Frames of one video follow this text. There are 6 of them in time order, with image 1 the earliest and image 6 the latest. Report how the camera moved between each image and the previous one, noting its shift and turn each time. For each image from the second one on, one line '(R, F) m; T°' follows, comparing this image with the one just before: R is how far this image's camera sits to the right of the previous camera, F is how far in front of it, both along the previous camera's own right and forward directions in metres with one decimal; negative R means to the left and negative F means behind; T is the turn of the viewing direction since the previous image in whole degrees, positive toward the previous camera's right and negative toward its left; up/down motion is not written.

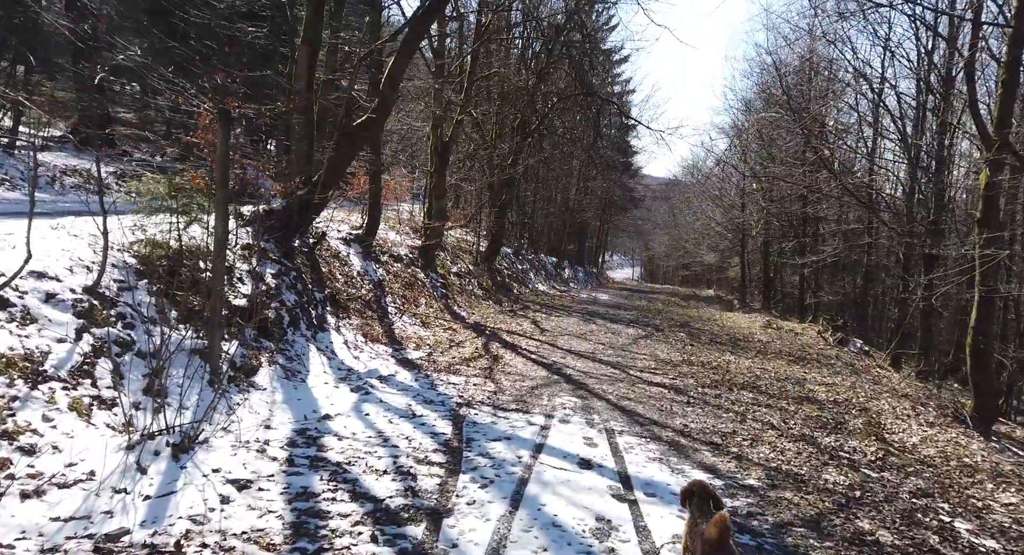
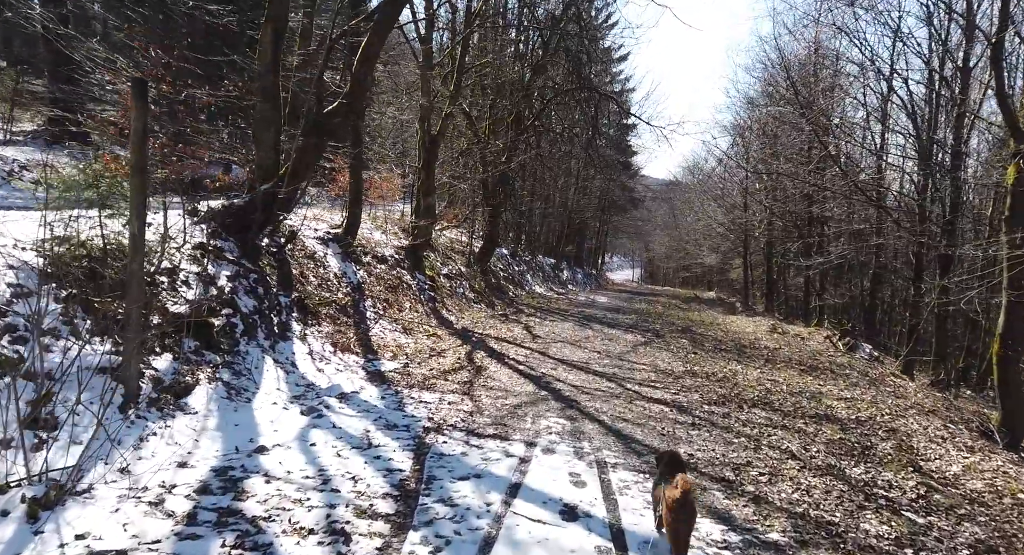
(+0.2, +1.3) m; 0°
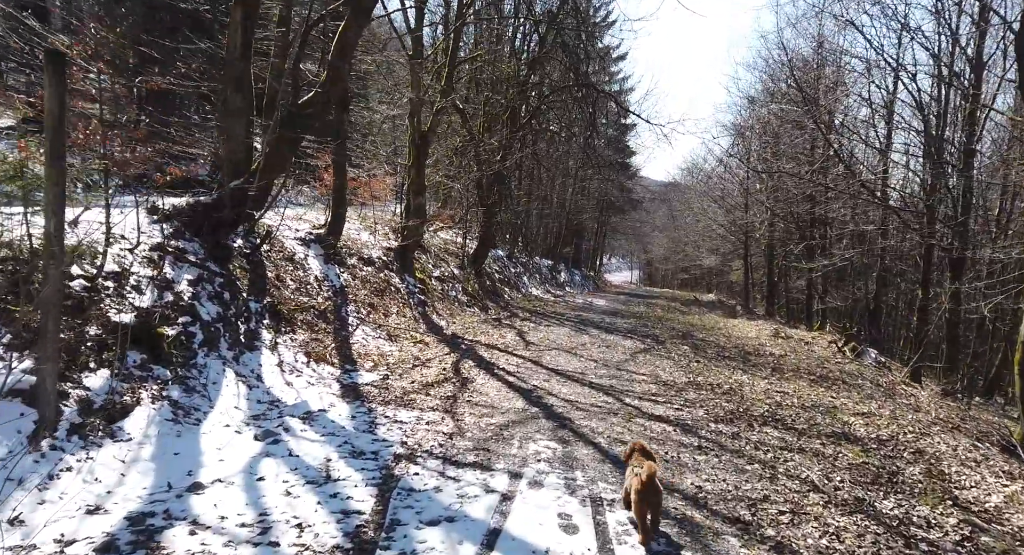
(+0.1, +1.0) m; 0°
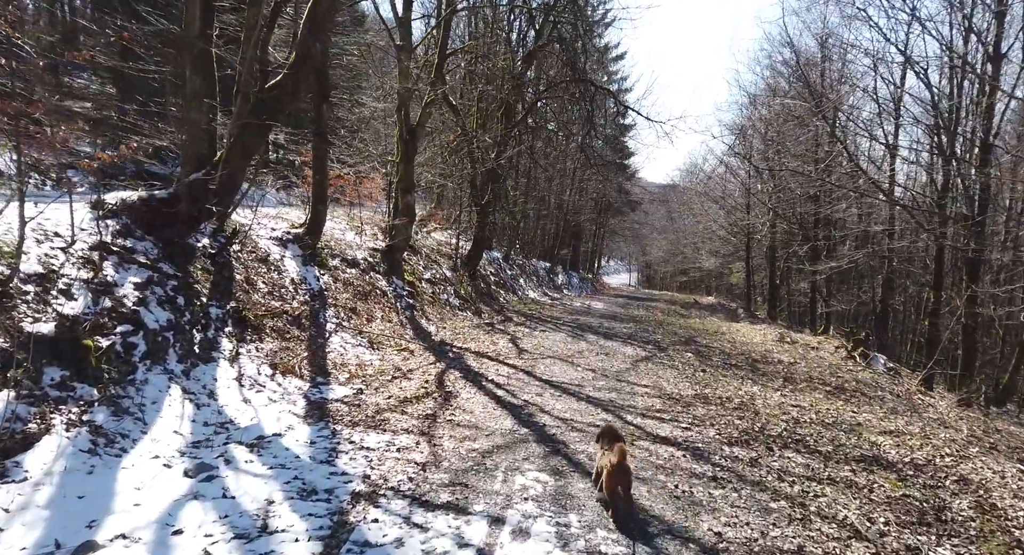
(+0.1, +1.2) m; 0°
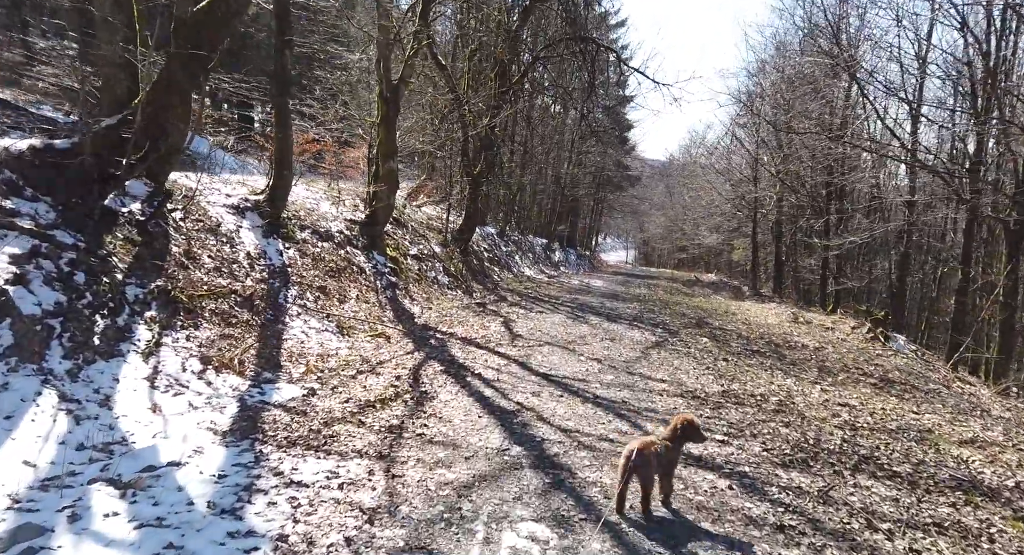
(+0.1, +2.1) m; 0°
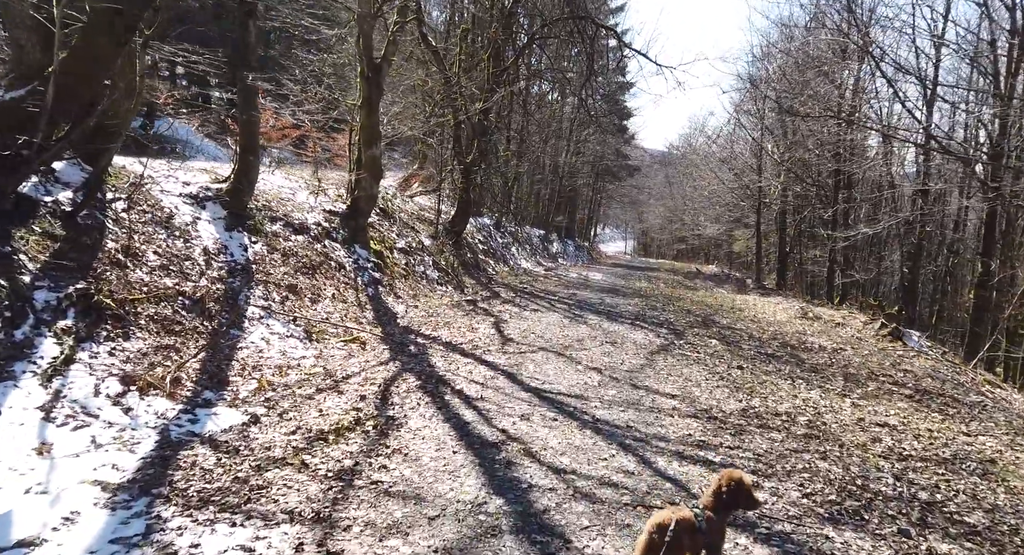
(+0.1, +1.4) m; 0°
